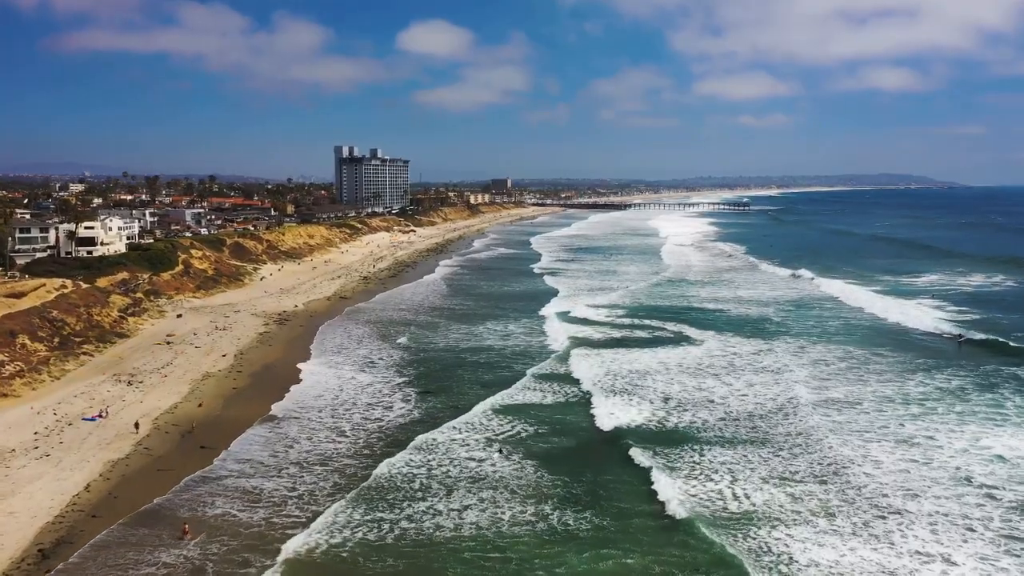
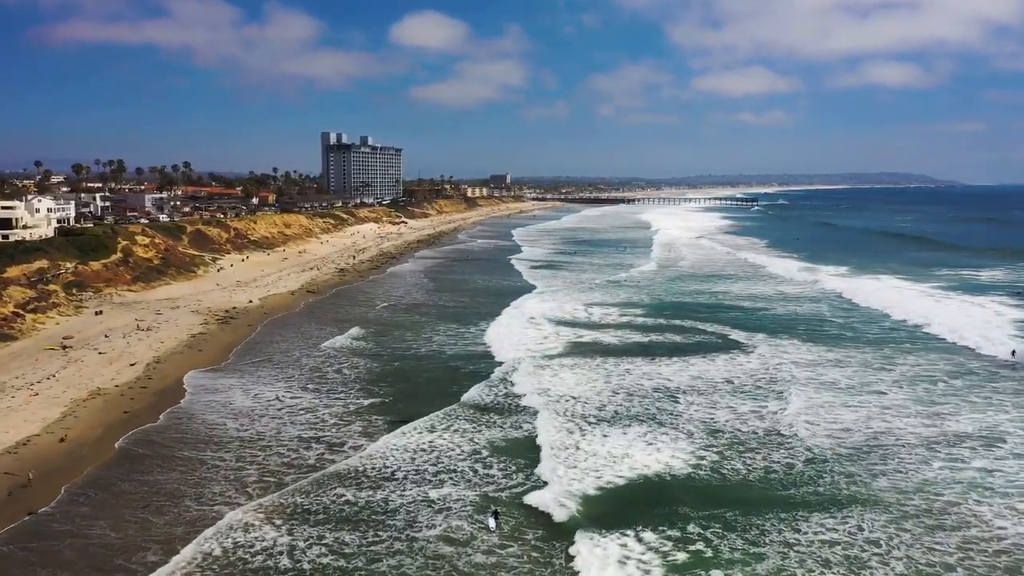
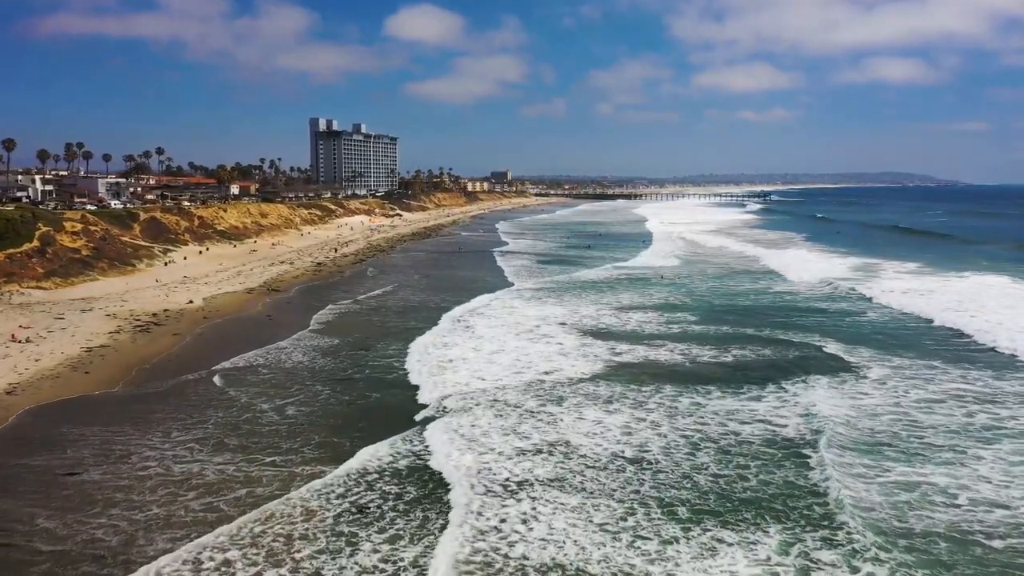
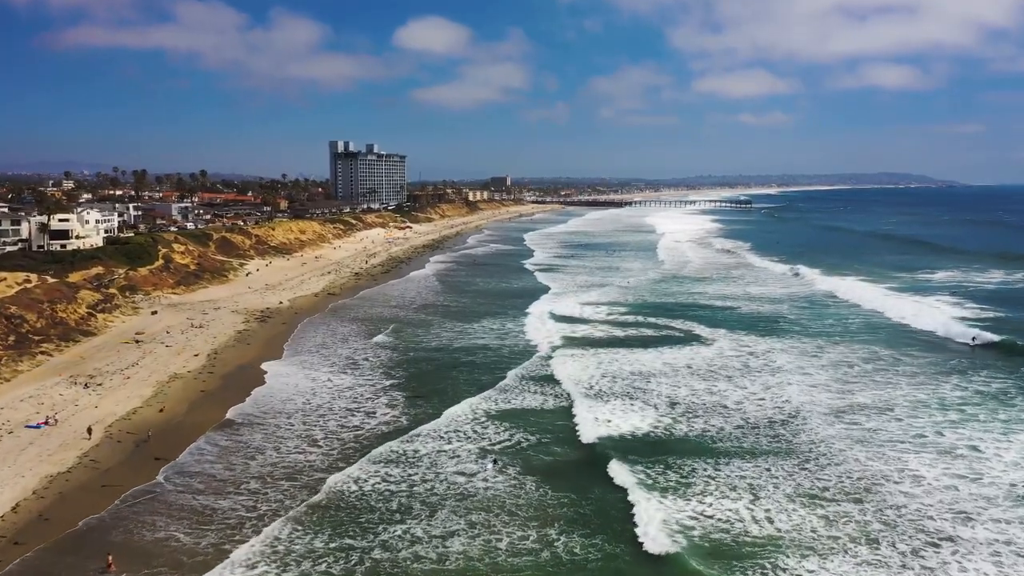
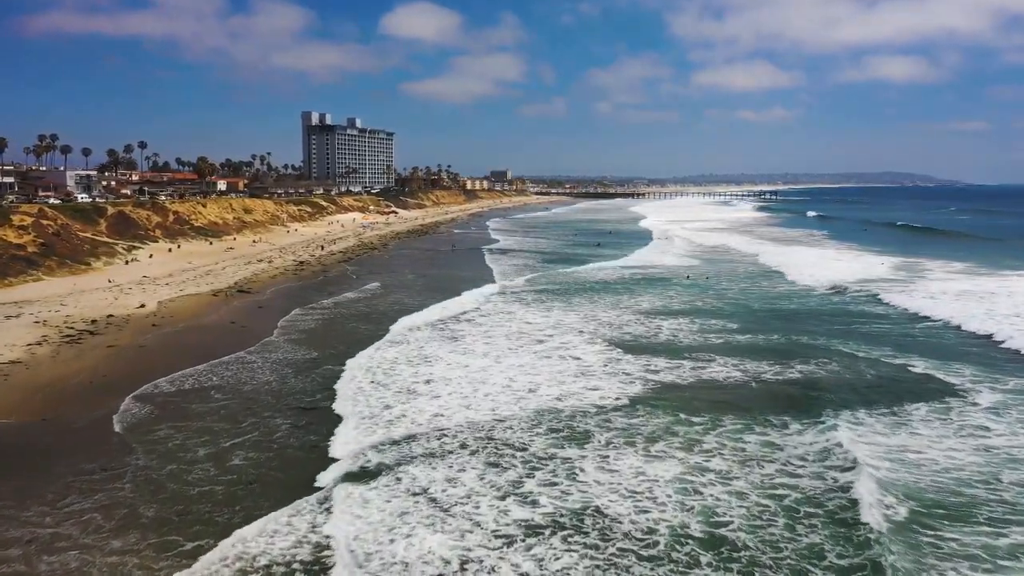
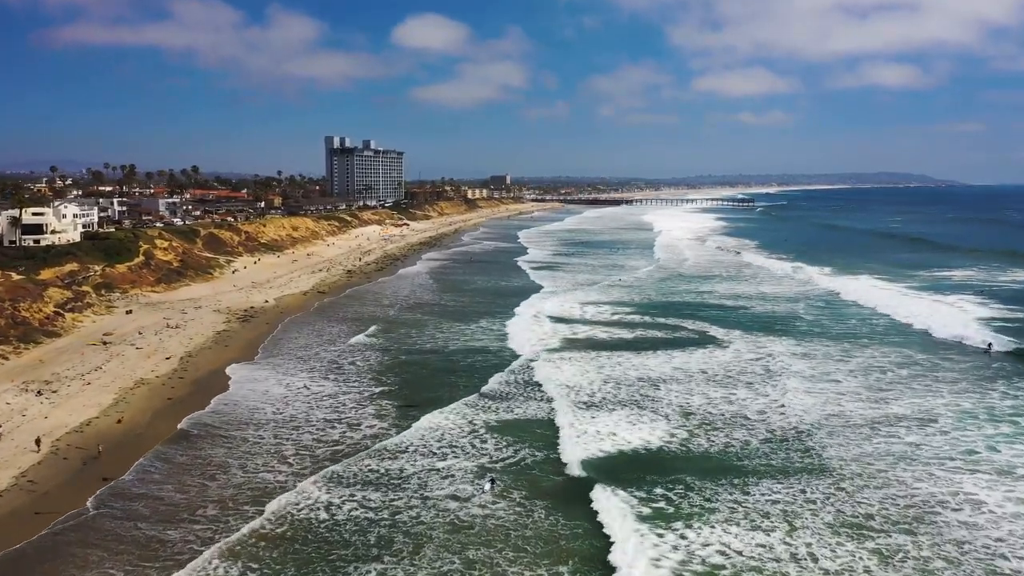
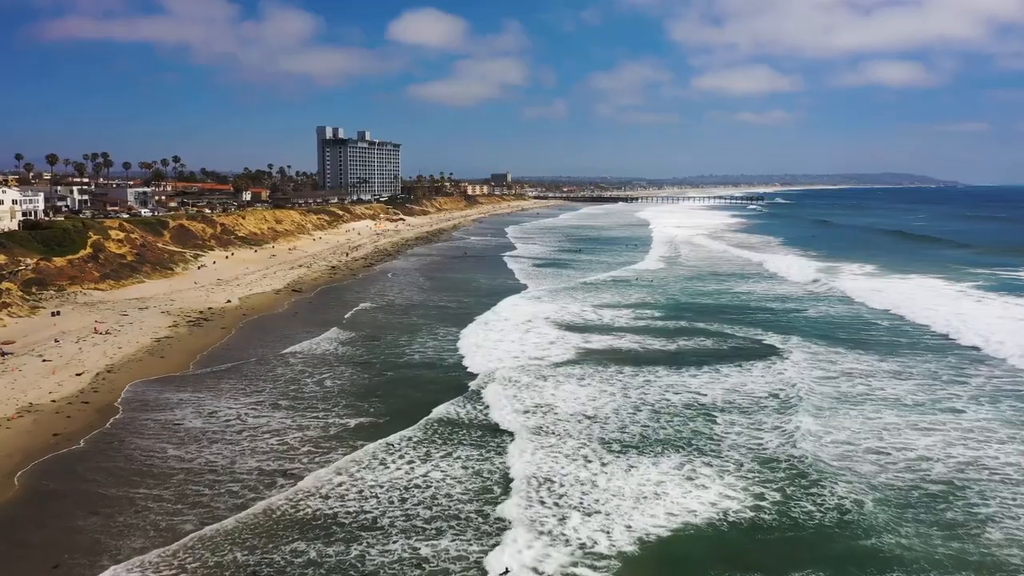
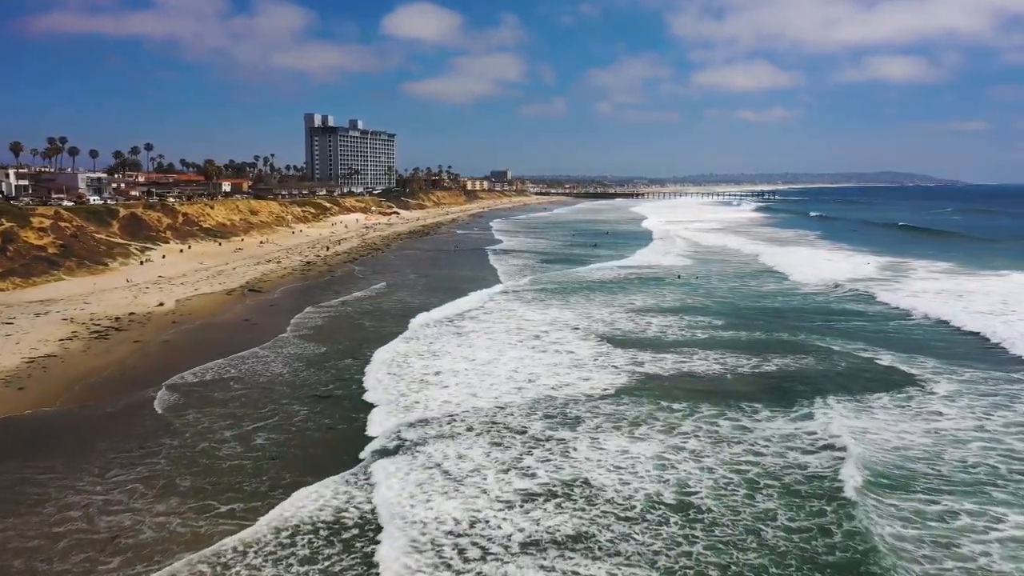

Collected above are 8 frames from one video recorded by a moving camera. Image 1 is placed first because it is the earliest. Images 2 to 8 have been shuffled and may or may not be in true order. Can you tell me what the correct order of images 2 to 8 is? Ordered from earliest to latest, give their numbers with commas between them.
4, 6, 2, 7, 3, 8, 5
